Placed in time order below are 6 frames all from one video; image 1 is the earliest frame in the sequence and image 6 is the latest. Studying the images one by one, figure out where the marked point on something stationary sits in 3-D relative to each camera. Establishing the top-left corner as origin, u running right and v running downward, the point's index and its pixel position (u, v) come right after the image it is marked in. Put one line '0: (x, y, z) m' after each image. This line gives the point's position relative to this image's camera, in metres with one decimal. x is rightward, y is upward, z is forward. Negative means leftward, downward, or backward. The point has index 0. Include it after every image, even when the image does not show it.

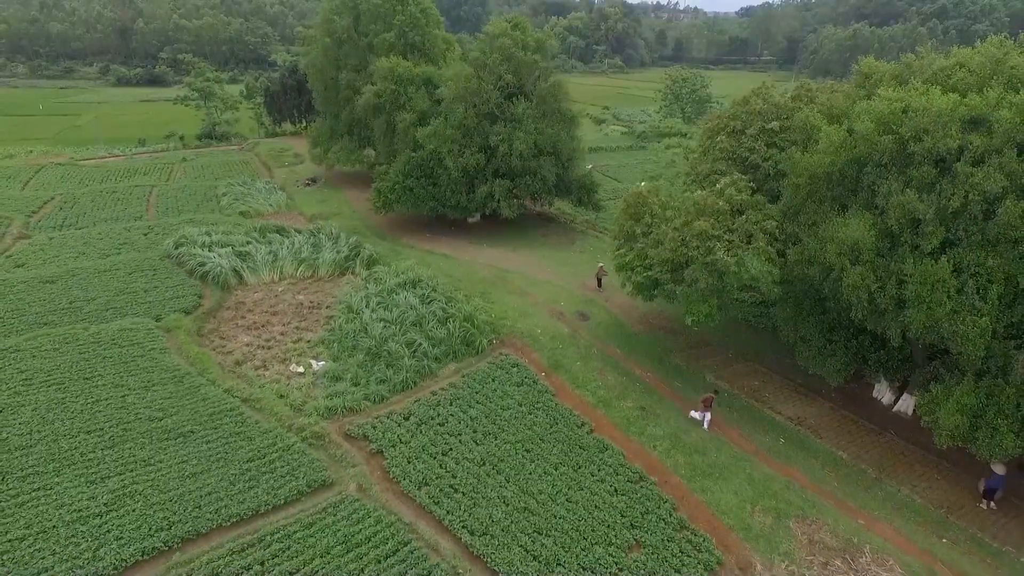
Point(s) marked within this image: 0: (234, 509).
0: (-6.6, -5.2, +14.8) m
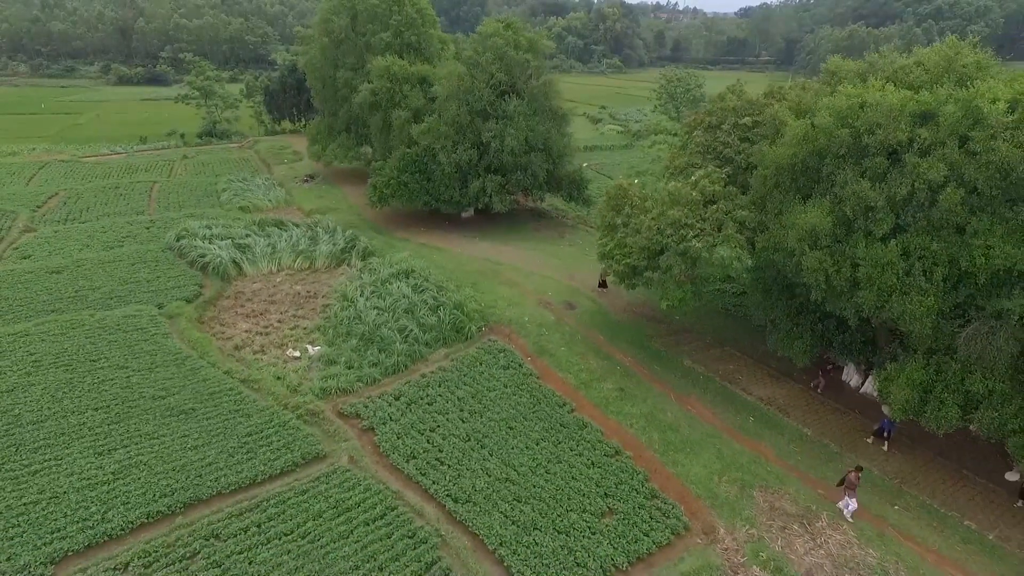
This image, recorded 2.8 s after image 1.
0: (-7.1, -4.8, +15.8) m
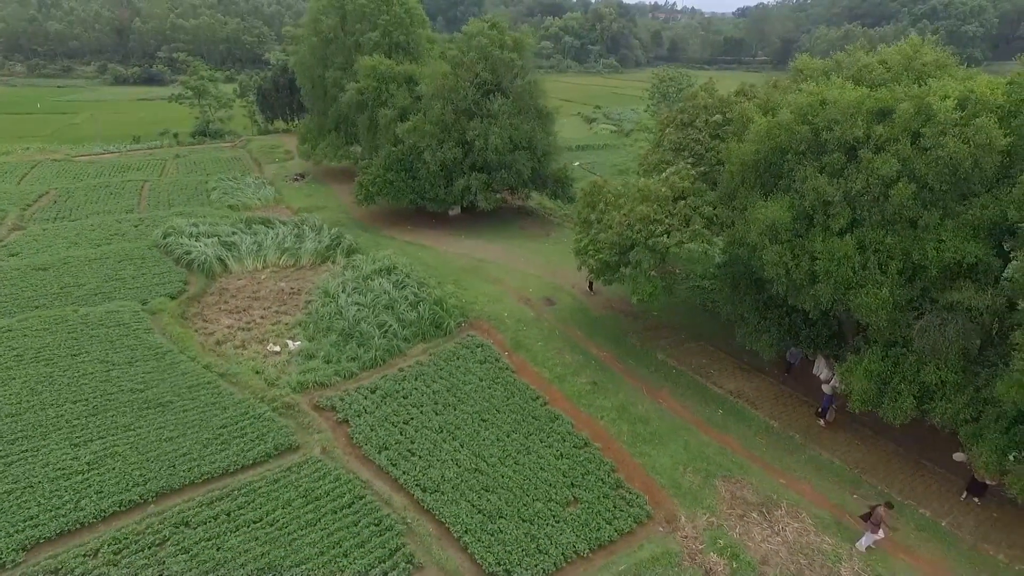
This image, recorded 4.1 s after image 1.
0: (-7.9, -4.6, +16.1) m
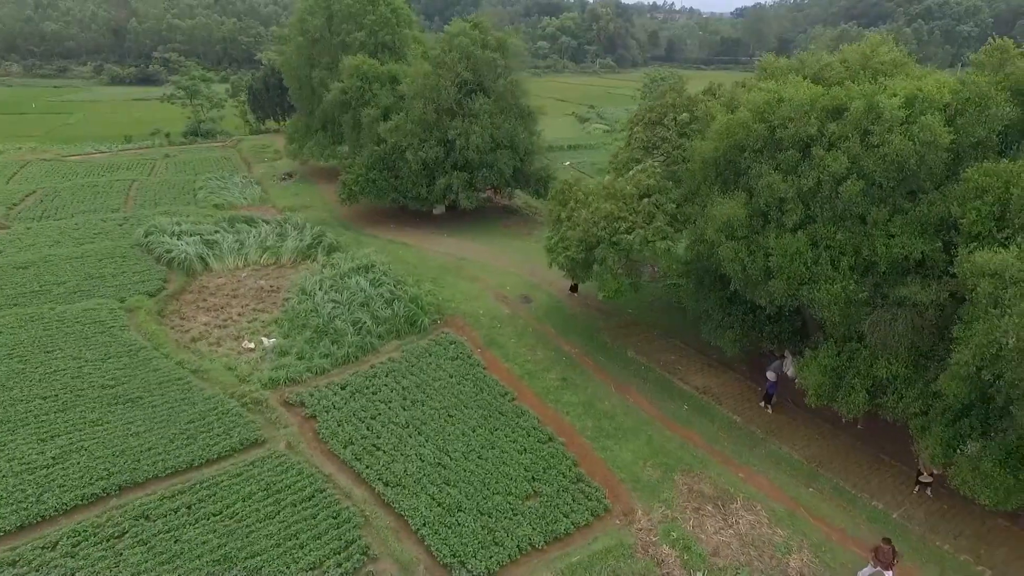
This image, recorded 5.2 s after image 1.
0: (-8.9, -4.6, +16.3) m
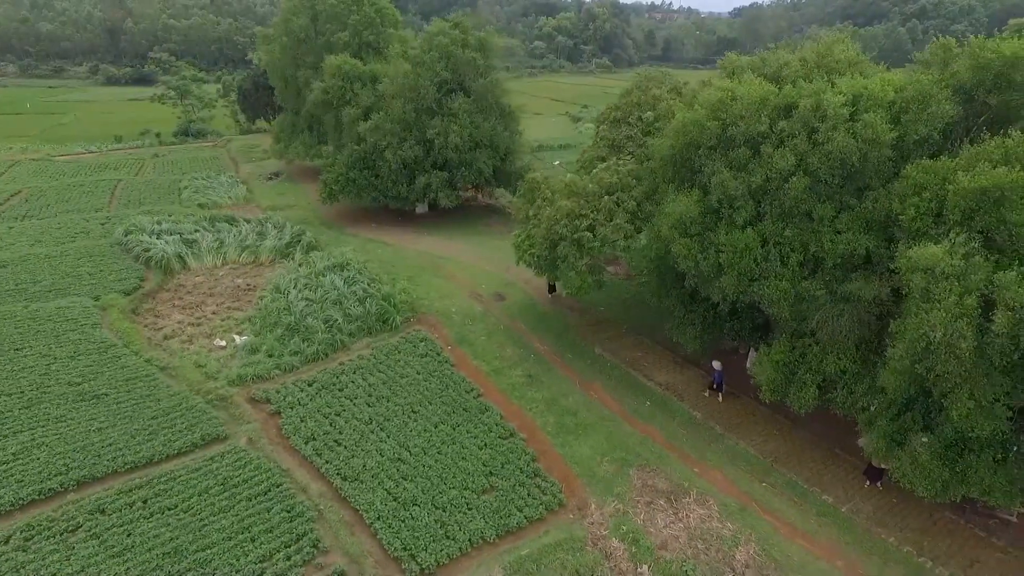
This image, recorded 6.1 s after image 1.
0: (-10.1, -4.5, +16.5) m
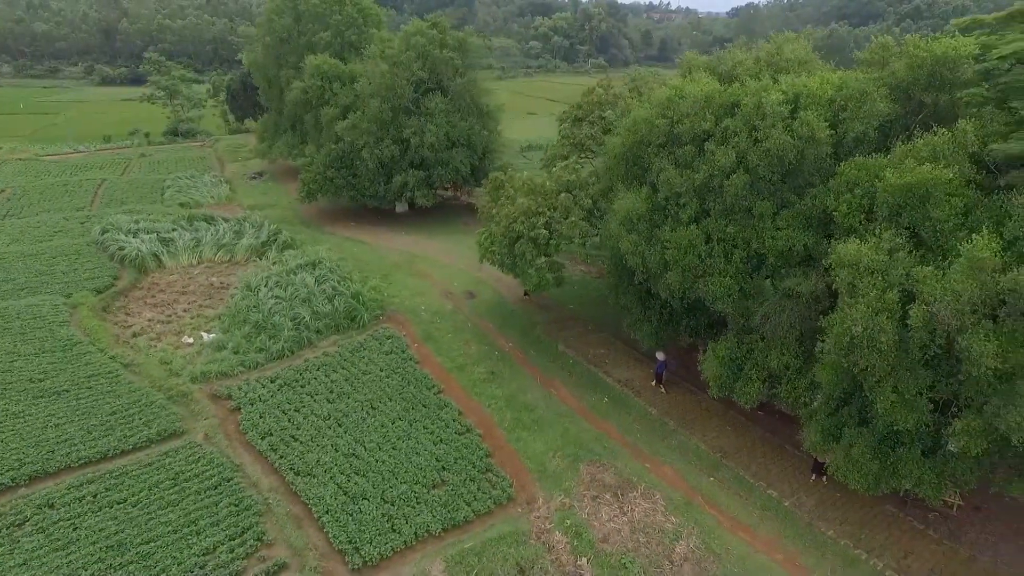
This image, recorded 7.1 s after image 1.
0: (-11.3, -4.4, +16.6) m
